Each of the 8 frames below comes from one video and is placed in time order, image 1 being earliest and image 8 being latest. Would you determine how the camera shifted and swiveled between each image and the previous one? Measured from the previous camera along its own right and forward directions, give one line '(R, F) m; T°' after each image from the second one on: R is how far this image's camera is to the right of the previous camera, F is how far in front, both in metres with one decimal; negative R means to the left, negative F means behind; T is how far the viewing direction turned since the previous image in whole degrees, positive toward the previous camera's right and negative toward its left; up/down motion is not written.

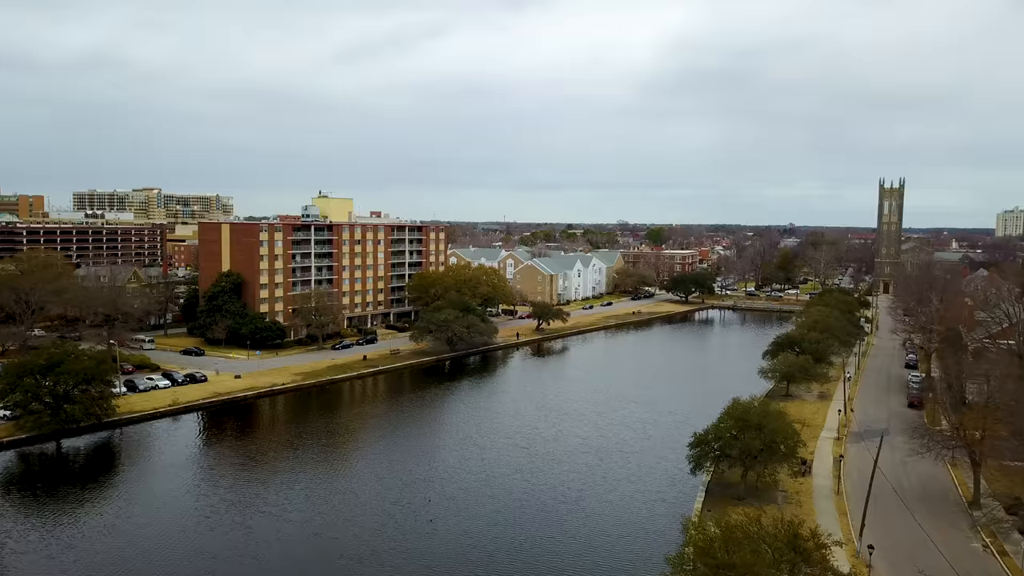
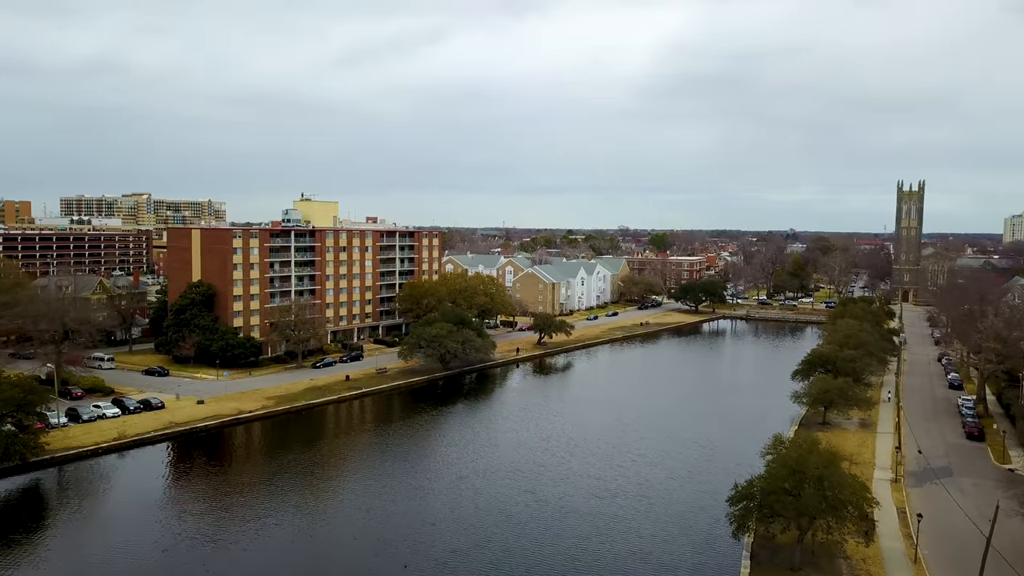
(0.0, +5.9) m; 0°
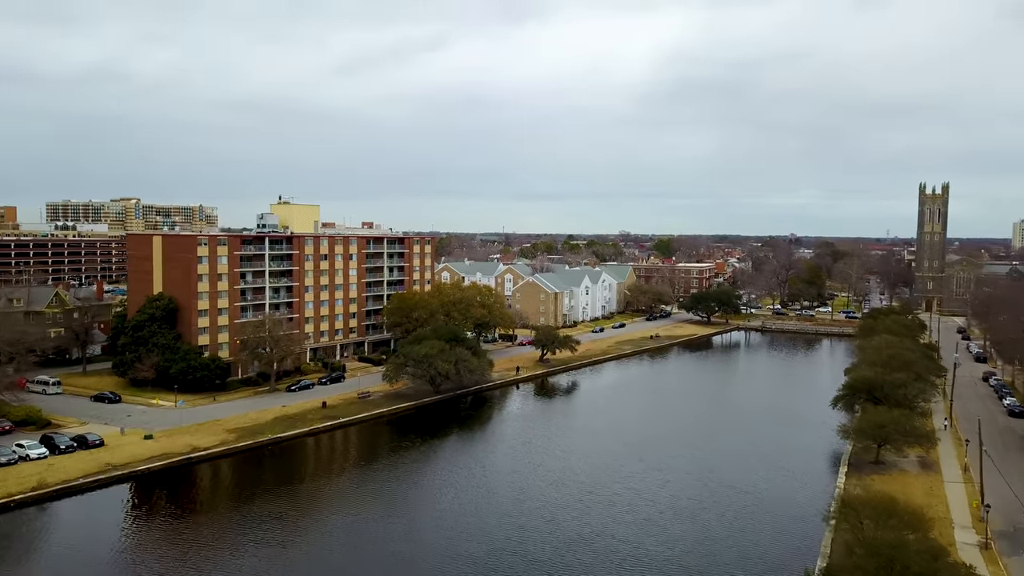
(+0.1, +6.3) m; 0°
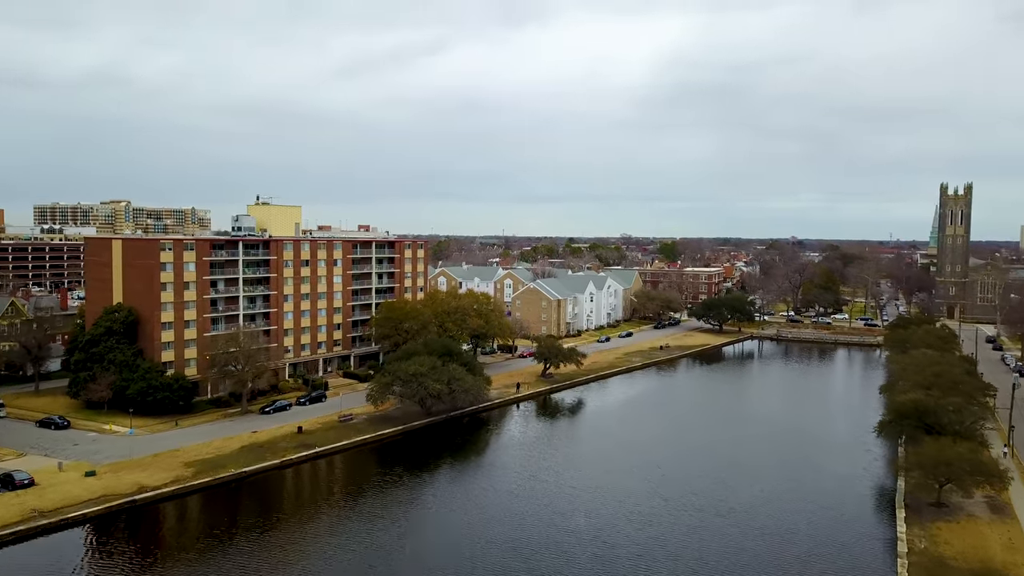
(0.0, +5.3) m; 0°
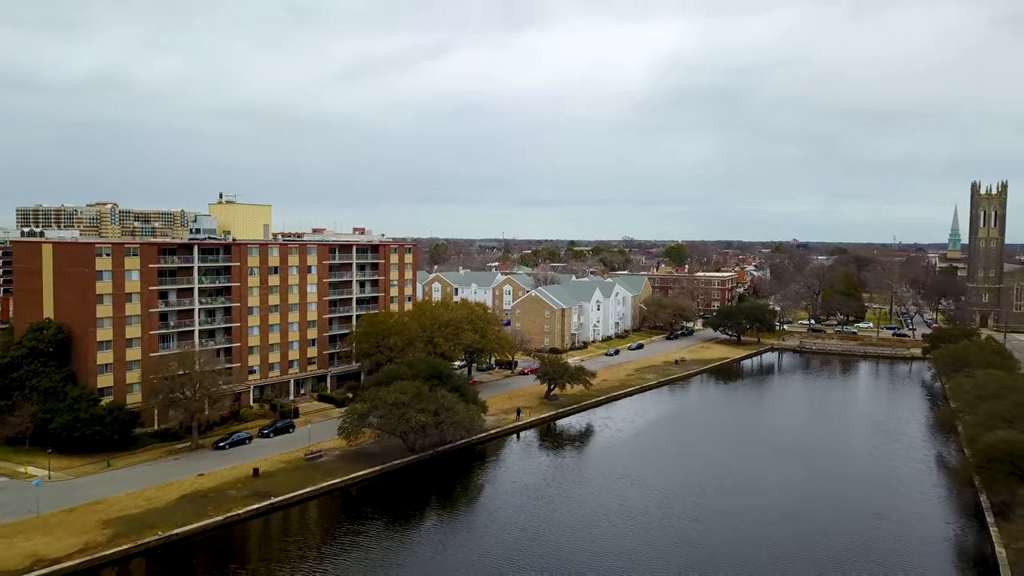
(+0.1, +7.0) m; 0°
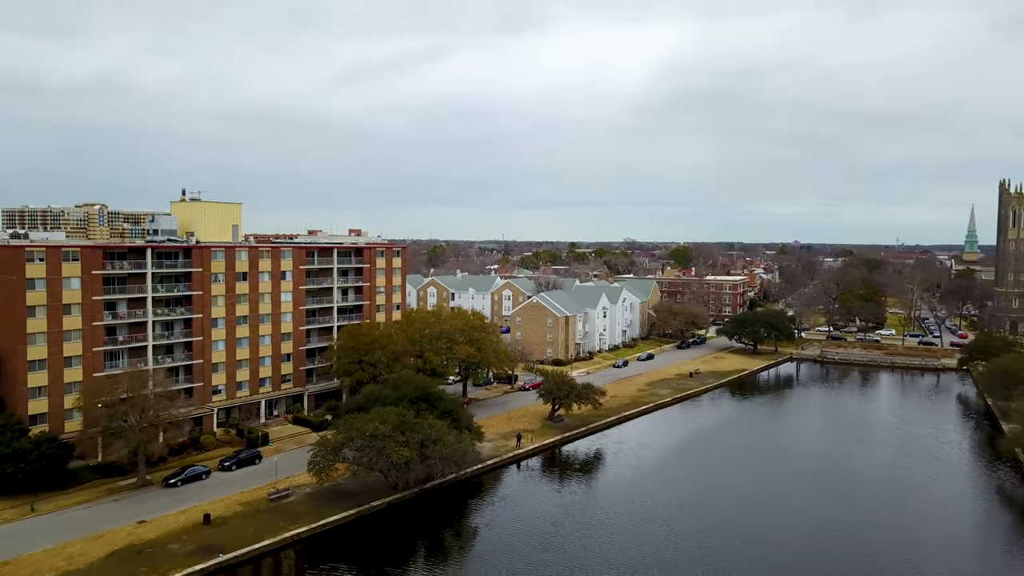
(0.0, +5.5) m; 0°
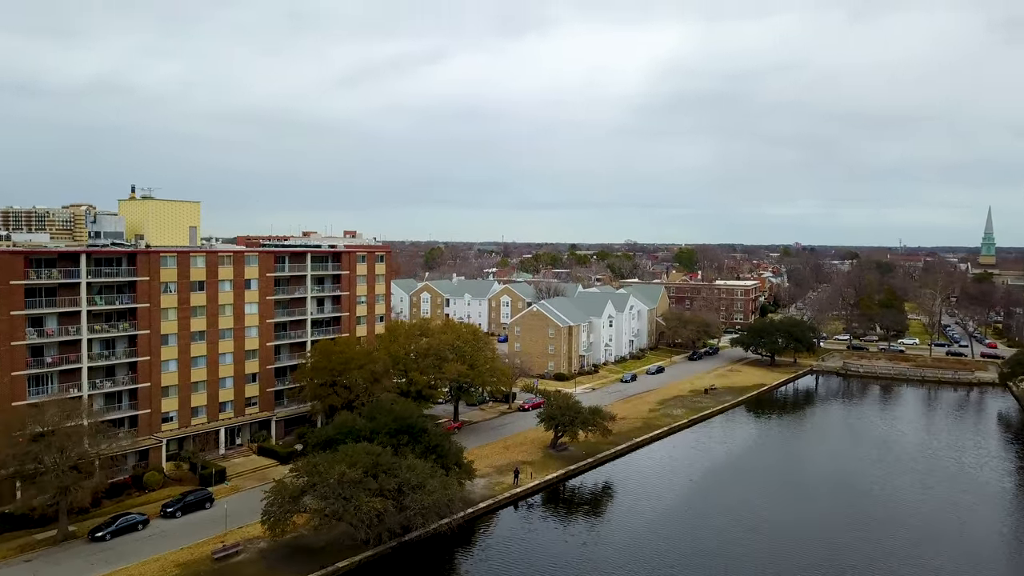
(+0.1, +5.5) m; 0°
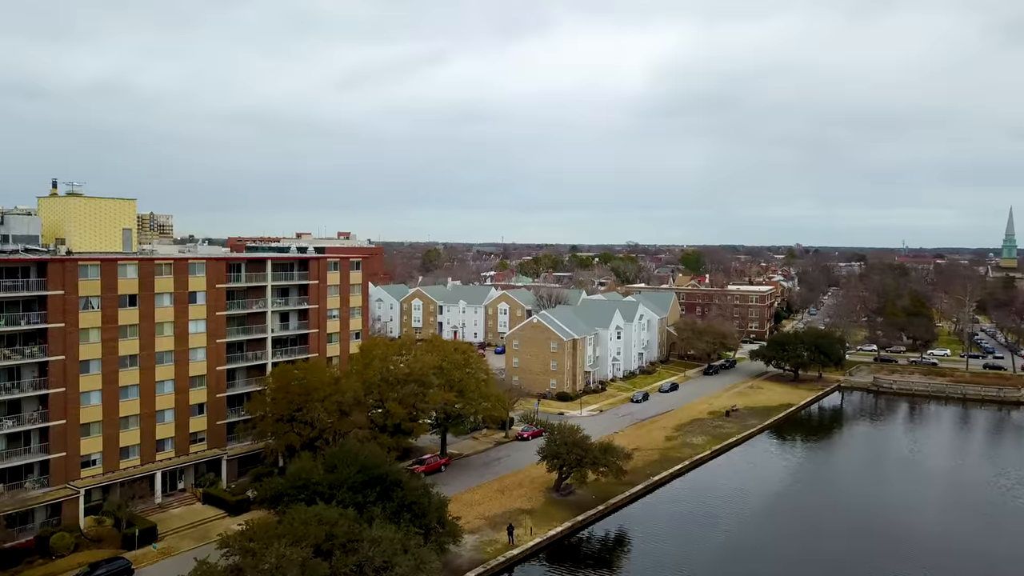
(+0.2, +6.2) m; 0°
